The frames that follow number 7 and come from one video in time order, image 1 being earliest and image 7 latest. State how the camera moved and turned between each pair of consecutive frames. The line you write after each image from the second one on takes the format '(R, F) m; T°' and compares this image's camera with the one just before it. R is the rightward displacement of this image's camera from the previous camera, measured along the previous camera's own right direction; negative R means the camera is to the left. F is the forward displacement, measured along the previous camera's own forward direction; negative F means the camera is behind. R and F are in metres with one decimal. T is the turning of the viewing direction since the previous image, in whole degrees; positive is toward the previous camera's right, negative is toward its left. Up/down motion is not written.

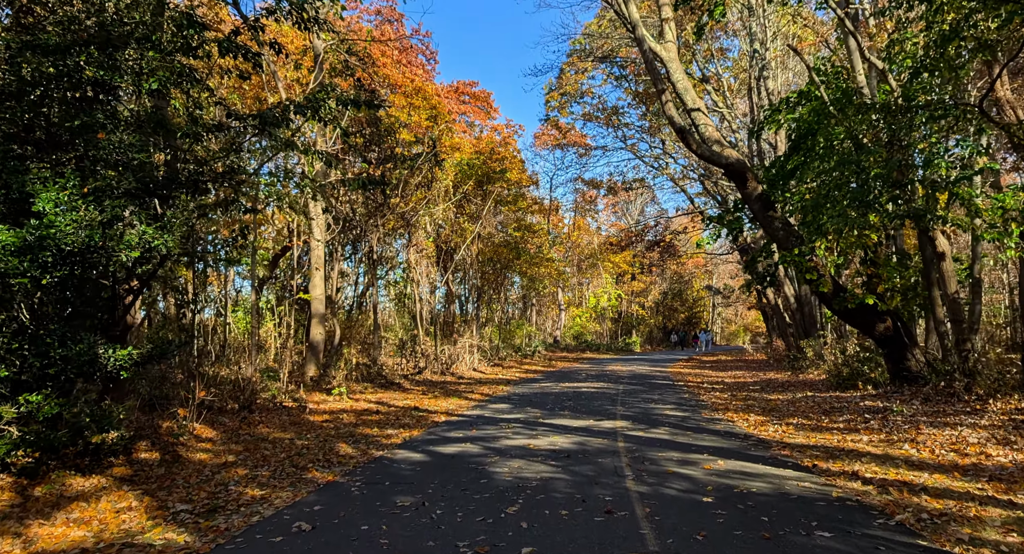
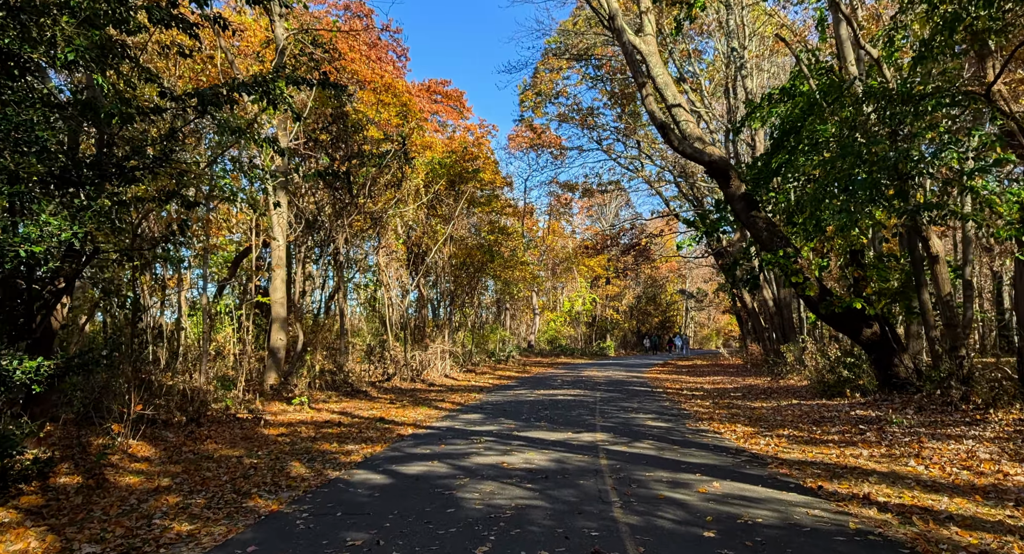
(0.0, +0.8) m; +2°
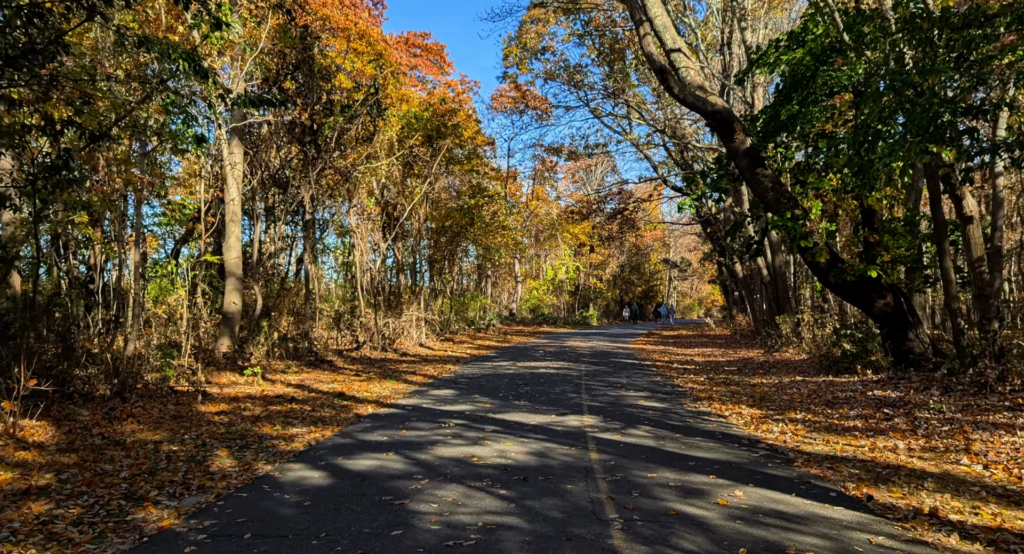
(+0.1, +1.5) m; +1°
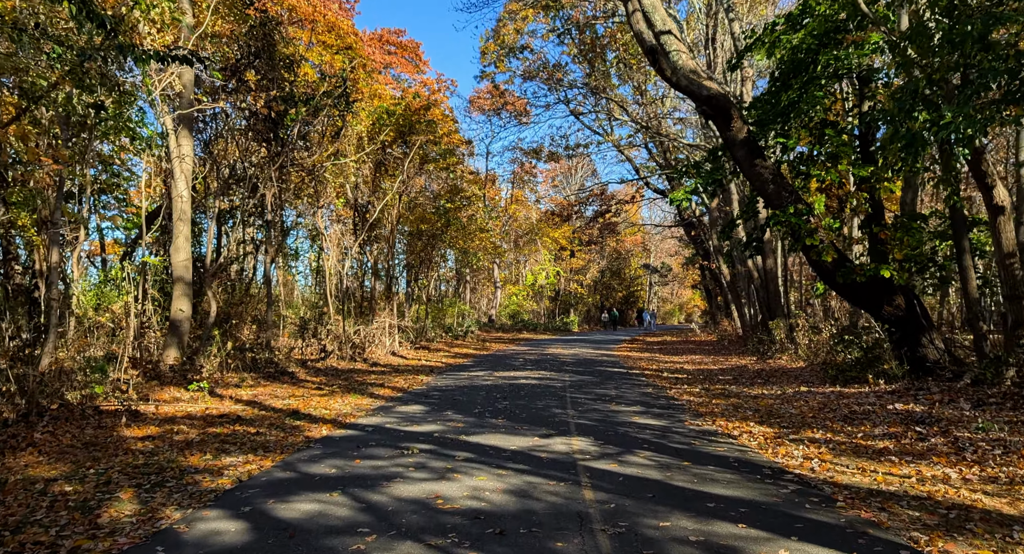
(0.0, +1.3) m; +2°
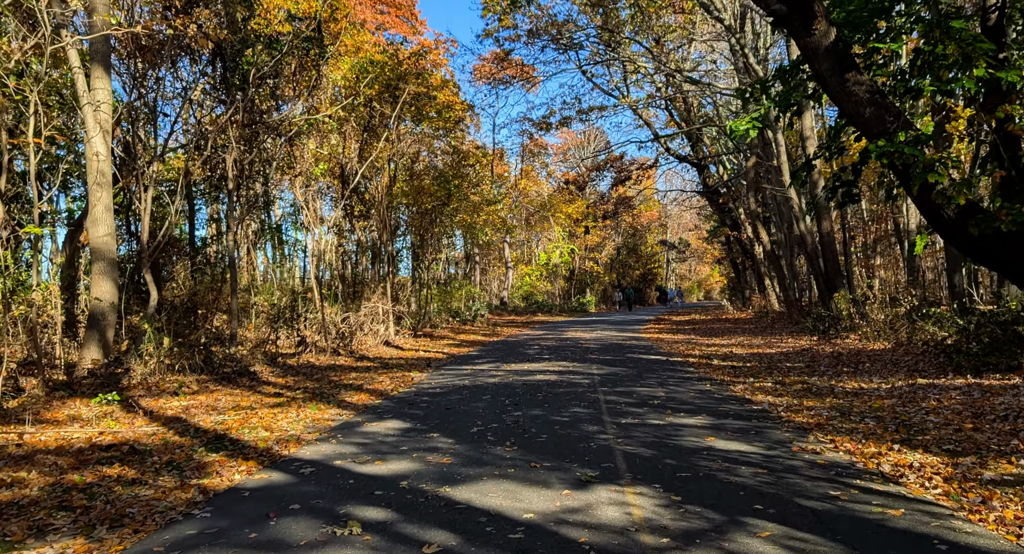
(0.0, +3.1) m; -1°
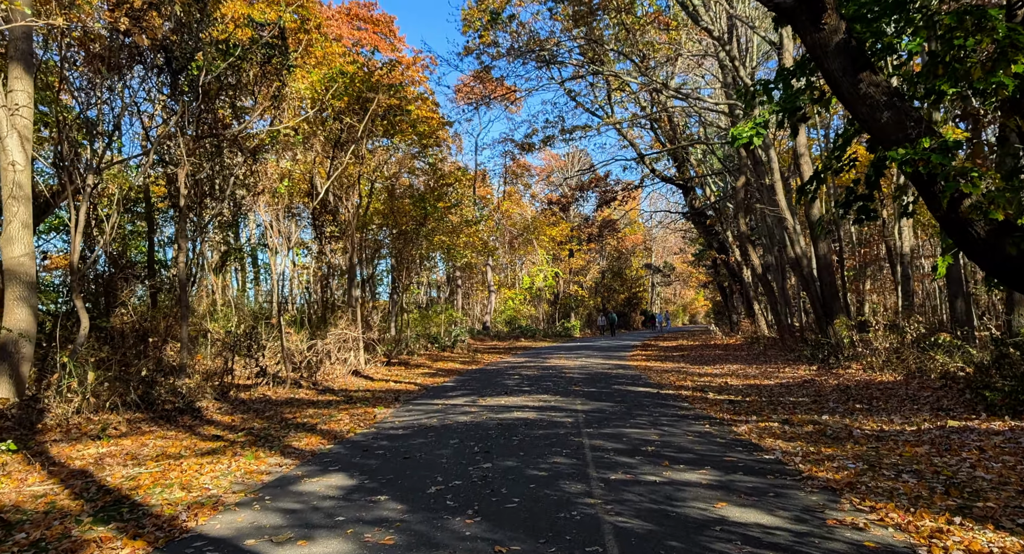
(+0.1, +1.2) m; +1°
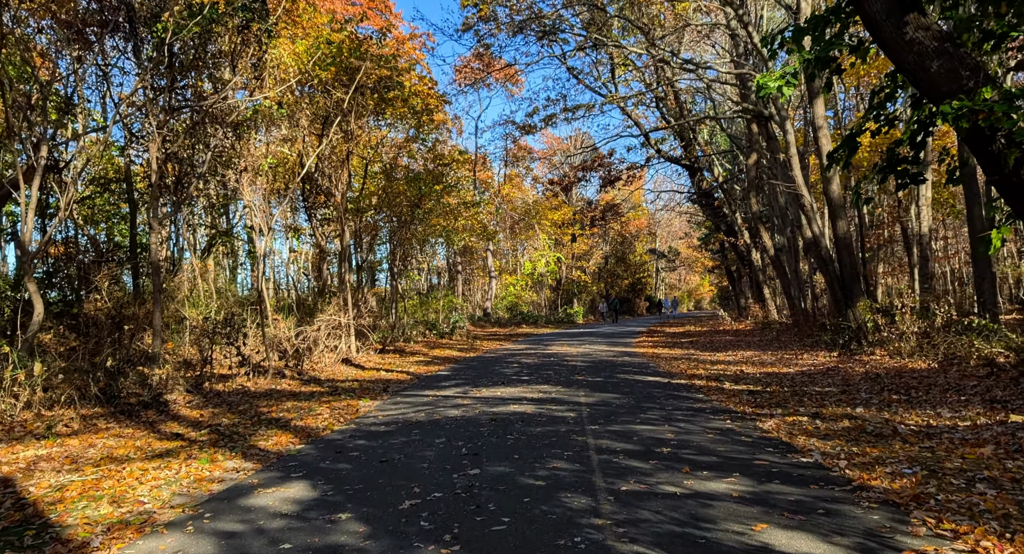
(+0.1, +1.0) m; 0°
